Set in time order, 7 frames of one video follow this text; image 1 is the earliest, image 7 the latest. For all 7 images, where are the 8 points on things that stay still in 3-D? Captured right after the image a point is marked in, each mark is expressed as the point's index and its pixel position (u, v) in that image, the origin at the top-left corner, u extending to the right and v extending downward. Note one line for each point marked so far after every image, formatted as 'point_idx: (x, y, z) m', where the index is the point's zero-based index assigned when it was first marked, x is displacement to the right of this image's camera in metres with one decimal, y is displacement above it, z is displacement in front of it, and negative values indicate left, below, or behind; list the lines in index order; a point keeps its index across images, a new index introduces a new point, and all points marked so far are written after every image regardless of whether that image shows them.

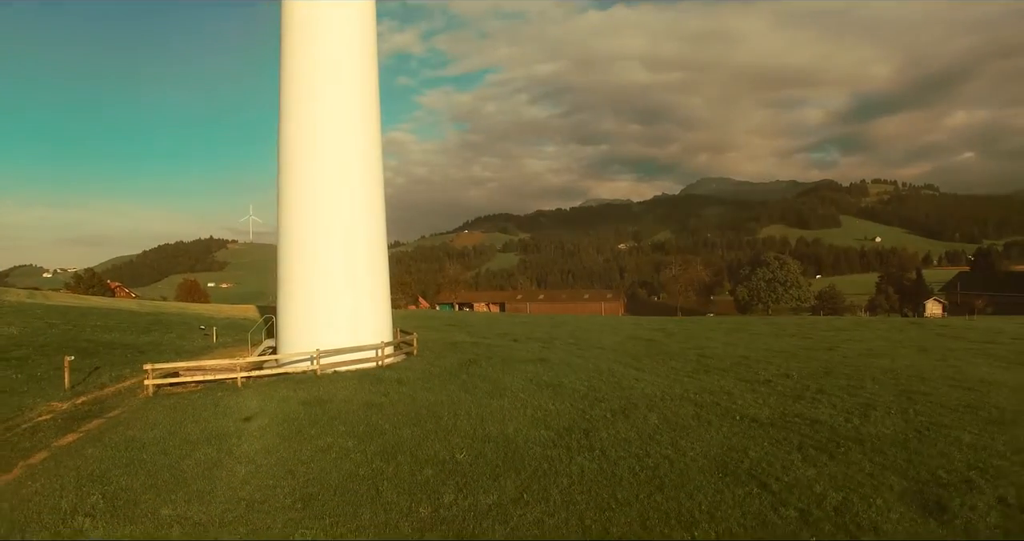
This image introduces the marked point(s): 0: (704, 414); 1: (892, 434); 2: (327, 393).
0: (+3.4, -2.6, +12.1) m
1: (+6.4, -2.7, +11.3) m
2: (-3.2, -2.2, +12.6) m
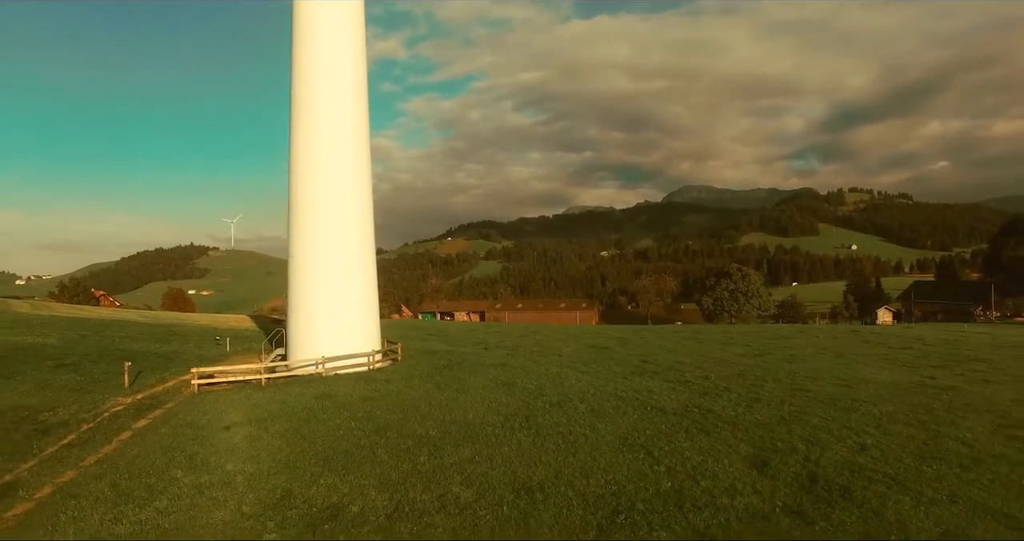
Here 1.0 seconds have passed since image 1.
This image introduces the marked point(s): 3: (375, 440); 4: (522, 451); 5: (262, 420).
0: (+2.5, -3.2, +15.8) m
1: (+5.6, -3.3, +15.0) m
2: (-4.1, -2.8, +16.1) m
3: (-2.5, -3.1, +12.3) m
4: (+0.1, -3.2, +12.1) m
5: (-4.9, -2.9, +13.3) m
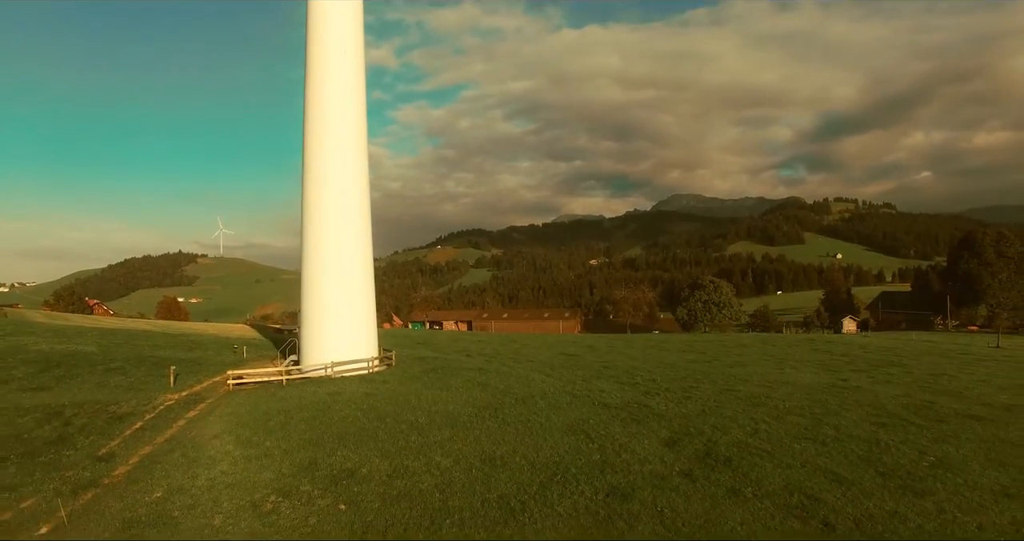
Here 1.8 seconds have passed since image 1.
0: (+1.7, -3.8, +19.5) m
1: (+4.8, -3.9, +18.8) m
2: (-4.9, -3.4, +19.7) m
3: (-3.2, -3.7, +15.9) m
4: (-0.6, -3.8, +15.8) m
5: (-5.6, -3.5, +16.8) m
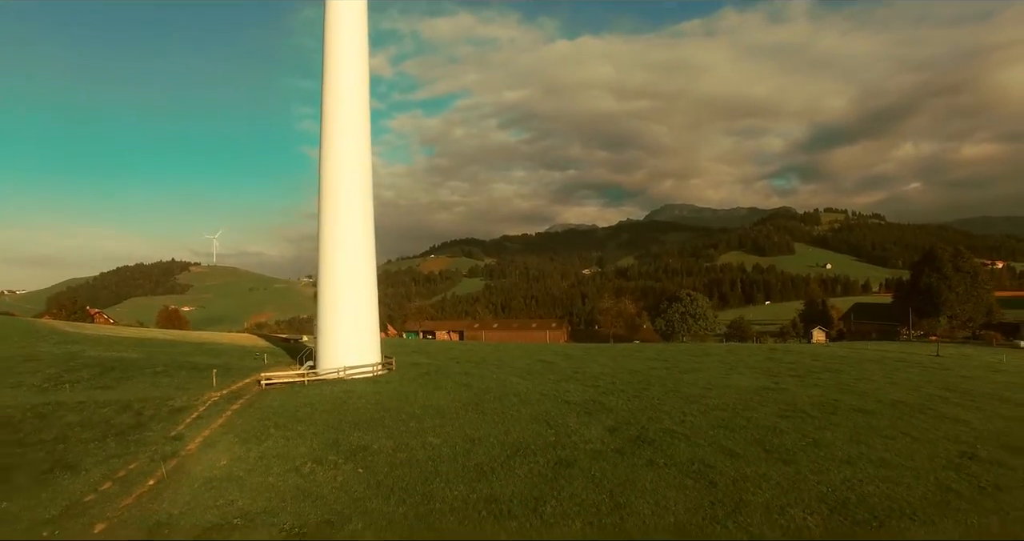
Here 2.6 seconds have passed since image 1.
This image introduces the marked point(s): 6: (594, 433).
0: (+1.0, -4.5, +23.9) m
1: (+4.1, -4.7, +23.2) m
2: (-5.6, -4.2, +24.0) m
3: (-3.9, -4.4, +20.3) m
4: (-1.3, -4.5, +20.2) m
5: (-6.3, -4.2, +21.2) m
6: (+2.4, -4.7, +19.6) m
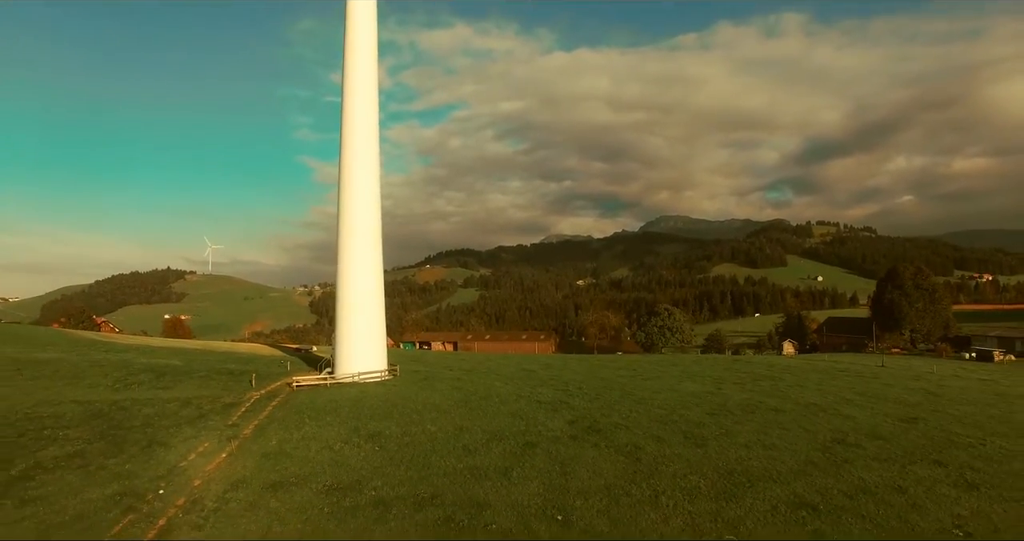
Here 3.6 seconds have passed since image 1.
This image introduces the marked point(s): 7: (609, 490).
0: (+0.2, -5.6, +29.4) m
1: (+3.3, -5.7, +28.7) m
2: (-6.4, -5.2, +29.5) m
3: (-4.7, -5.4, +25.7) m
4: (-2.0, -5.5, +25.7) m
5: (-7.1, -5.2, +26.6) m
6: (+1.7, -5.7, +25.1) m
7: (+2.7, -6.1, +18.7) m
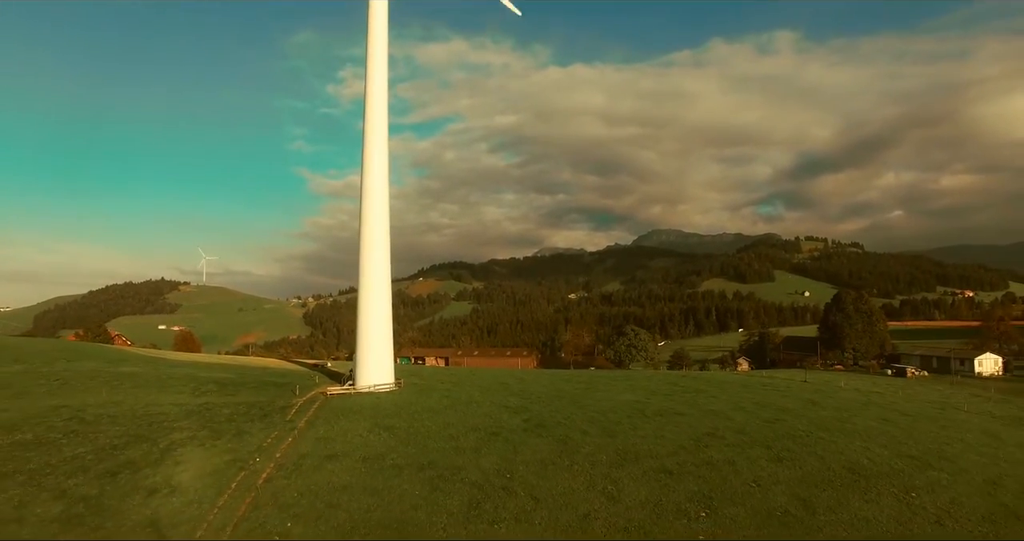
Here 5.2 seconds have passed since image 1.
0: (-1.3, -7.9, +39.8) m
1: (+1.9, -8.1, +39.1) m
2: (-7.8, -7.5, +39.8) m
3: (-6.1, -7.6, +36.1) m
4: (-3.5, -7.8, +36.0) m
5: (-8.5, -7.4, +37.0) m
6: (+0.2, -8.0, +35.5) m
7: (+1.3, -8.2, +29.1) m
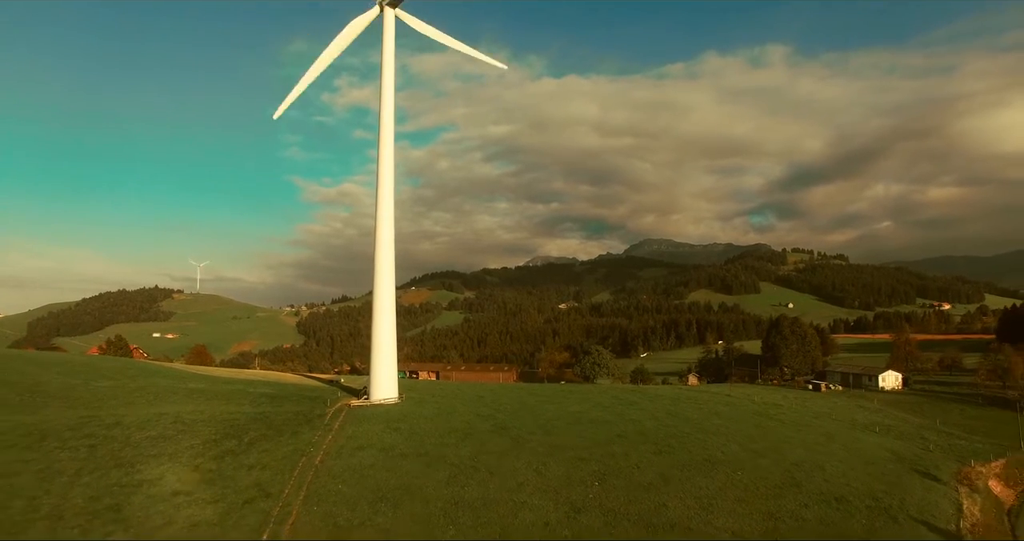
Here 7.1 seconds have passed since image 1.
0: (-3.5, -11.5, +54.2) m
1: (-0.3, -11.6, +53.6) m
2: (-10.1, -11.0, +54.2) m
3: (-8.3, -11.1, +50.5) m
4: (-5.6, -11.3, +50.5) m
5: (-10.7, -10.9, +51.4) m
6: (-2.0, -11.5, +50.0) m
7: (-0.8, -11.6, +43.6) m
